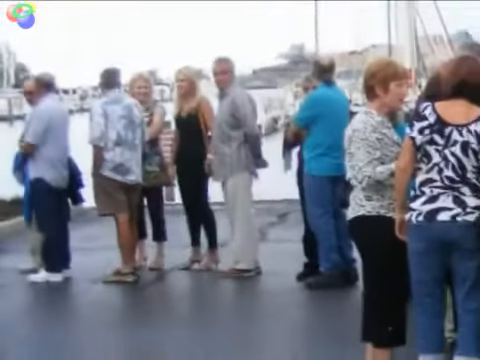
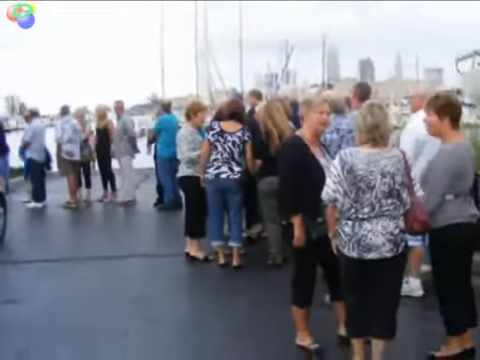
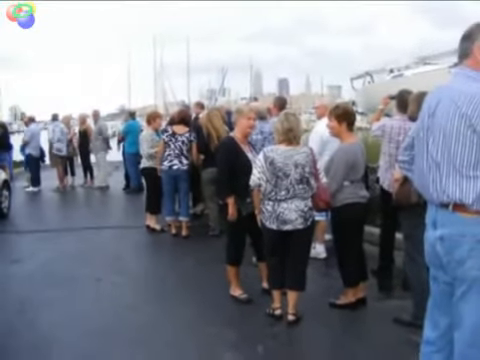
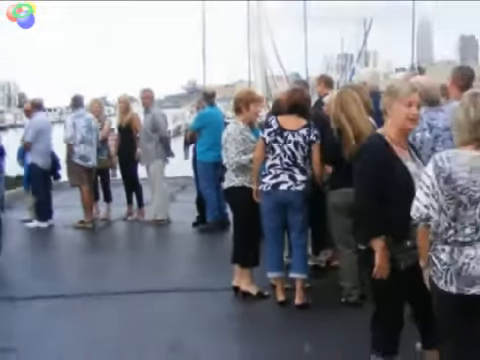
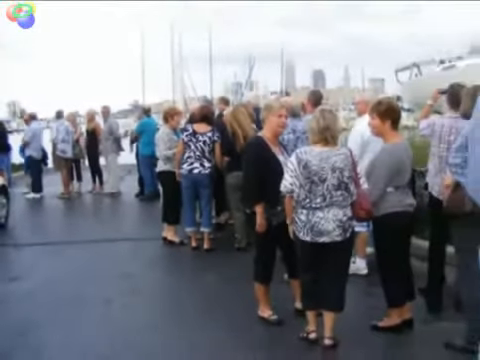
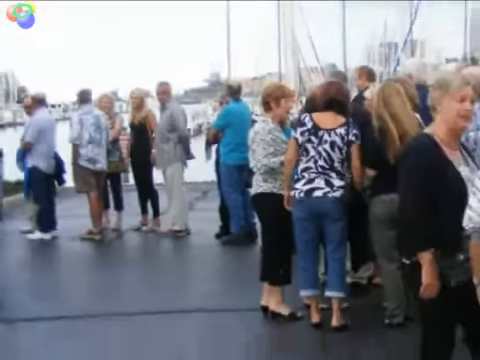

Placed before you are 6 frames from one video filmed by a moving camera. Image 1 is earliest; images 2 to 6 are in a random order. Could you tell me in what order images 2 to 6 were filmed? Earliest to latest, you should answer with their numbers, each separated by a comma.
6, 4, 2, 5, 3
